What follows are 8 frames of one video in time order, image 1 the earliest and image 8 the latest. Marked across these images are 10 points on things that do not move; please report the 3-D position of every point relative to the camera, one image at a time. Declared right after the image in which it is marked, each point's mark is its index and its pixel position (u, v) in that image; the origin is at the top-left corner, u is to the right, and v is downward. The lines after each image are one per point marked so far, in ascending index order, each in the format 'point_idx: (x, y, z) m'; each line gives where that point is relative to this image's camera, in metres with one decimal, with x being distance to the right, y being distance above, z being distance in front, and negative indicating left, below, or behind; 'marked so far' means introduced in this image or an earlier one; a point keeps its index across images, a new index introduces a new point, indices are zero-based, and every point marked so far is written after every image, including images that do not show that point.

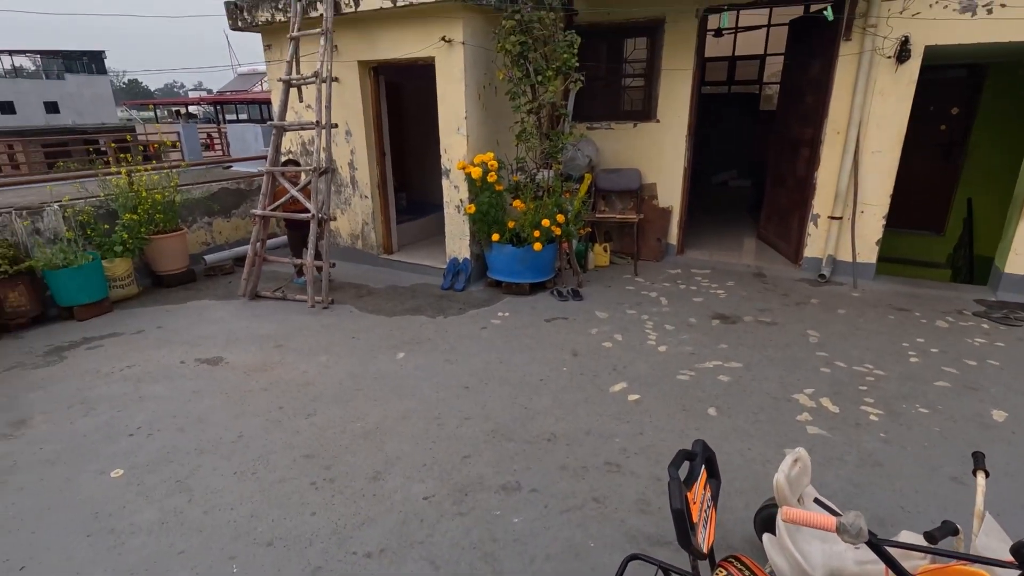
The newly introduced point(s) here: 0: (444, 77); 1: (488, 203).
0: (-0.6, +1.9, +5.0) m
1: (-0.2, +0.8, +5.0) m
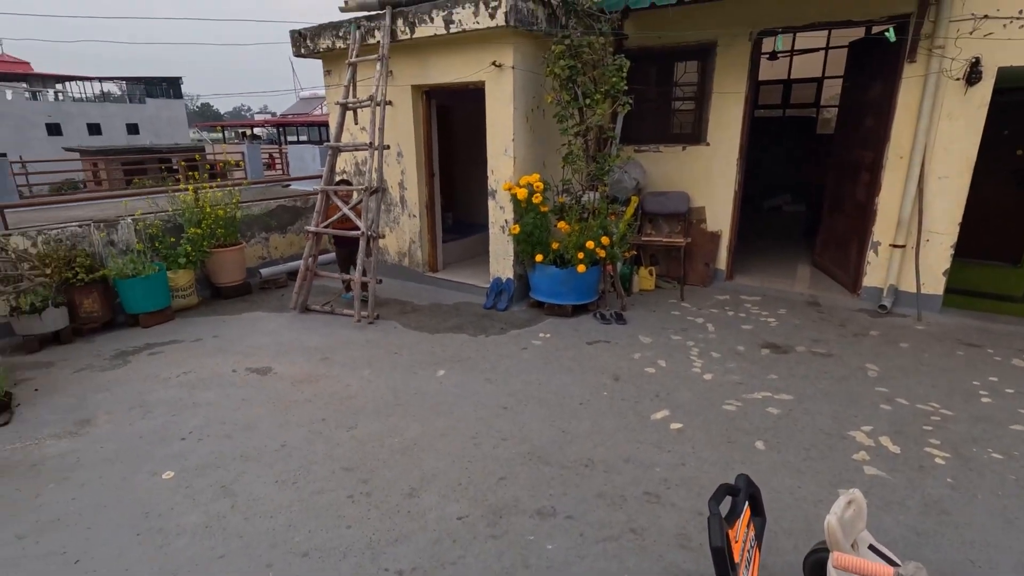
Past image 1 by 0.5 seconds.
0: (-0.2, +1.8, +5.1) m
1: (+0.2, +0.6, +5.0) m
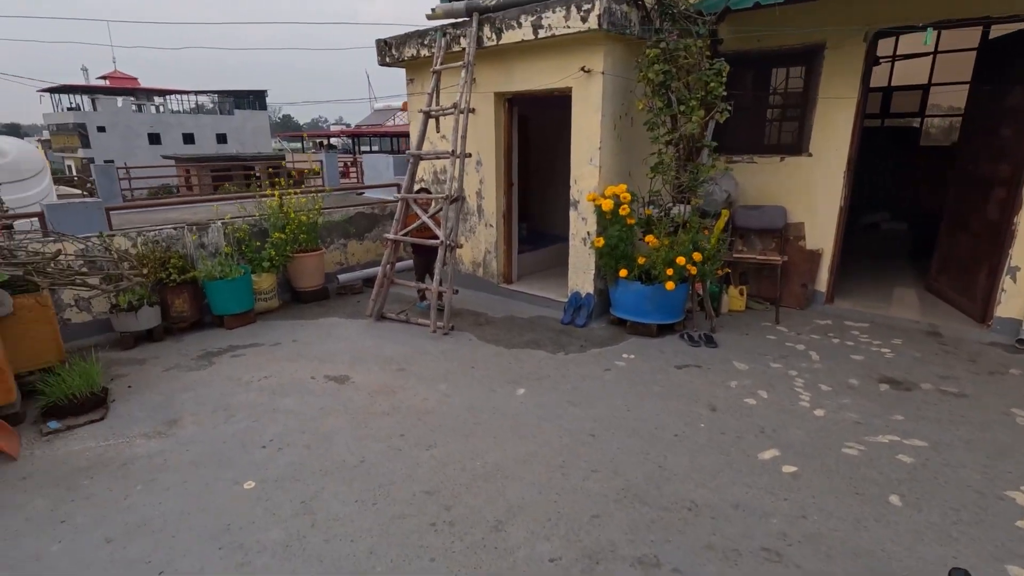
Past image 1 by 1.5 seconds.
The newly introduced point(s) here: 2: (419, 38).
0: (+0.6, +1.6, +4.9) m
1: (+1.0, +0.5, +4.8) m
2: (-1.0, +2.6, +5.6) m
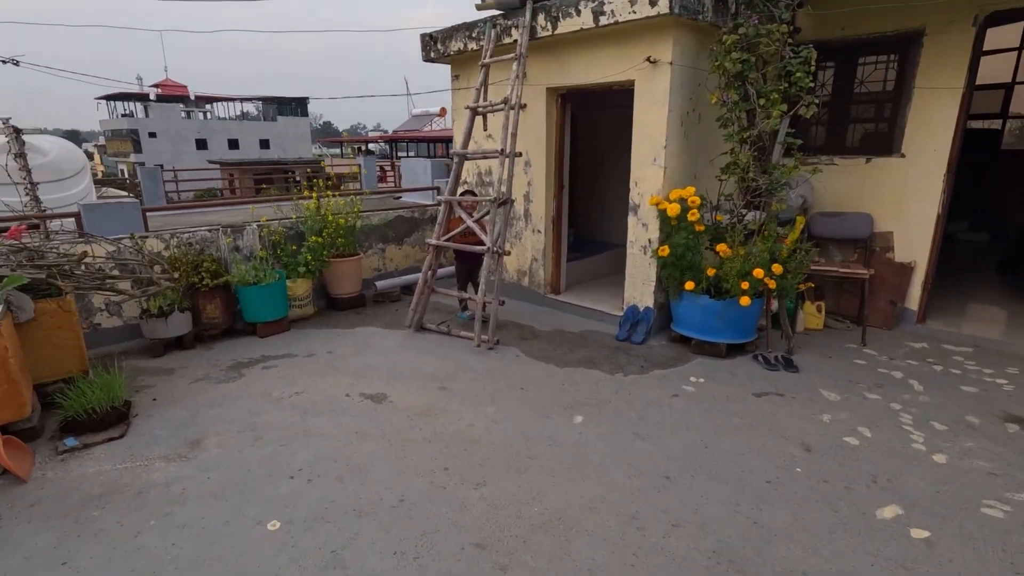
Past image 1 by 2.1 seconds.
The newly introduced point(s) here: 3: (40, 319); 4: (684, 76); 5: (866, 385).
0: (+1.1, +1.5, +4.4) m
1: (+1.4, +0.3, +4.3) m
2: (-0.4, +2.5, +5.2) m
3: (-3.0, -0.2, +3.3) m
4: (+1.4, +1.7, +4.3) m
5: (+2.5, -0.7, +3.8) m
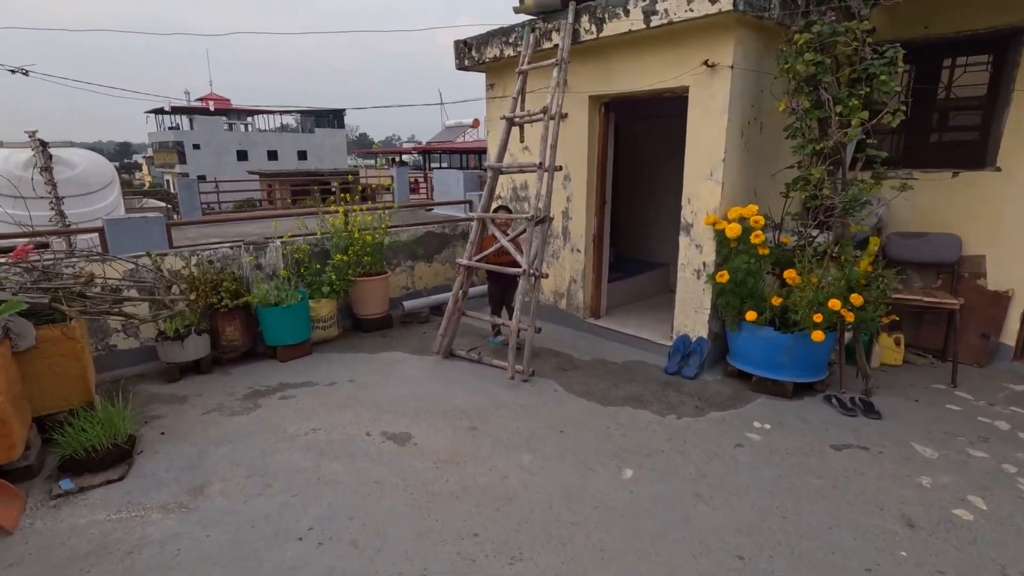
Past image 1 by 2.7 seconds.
0: (+1.4, +1.3, +3.9) m
1: (+1.7, +0.1, +3.8) m
2: (-0.1, +2.3, +4.9) m
3: (-2.7, -0.3, +3.1) m
4: (+1.7, +1.5, +3.8) m
5: (+2.8, -0.9, +3.3) m
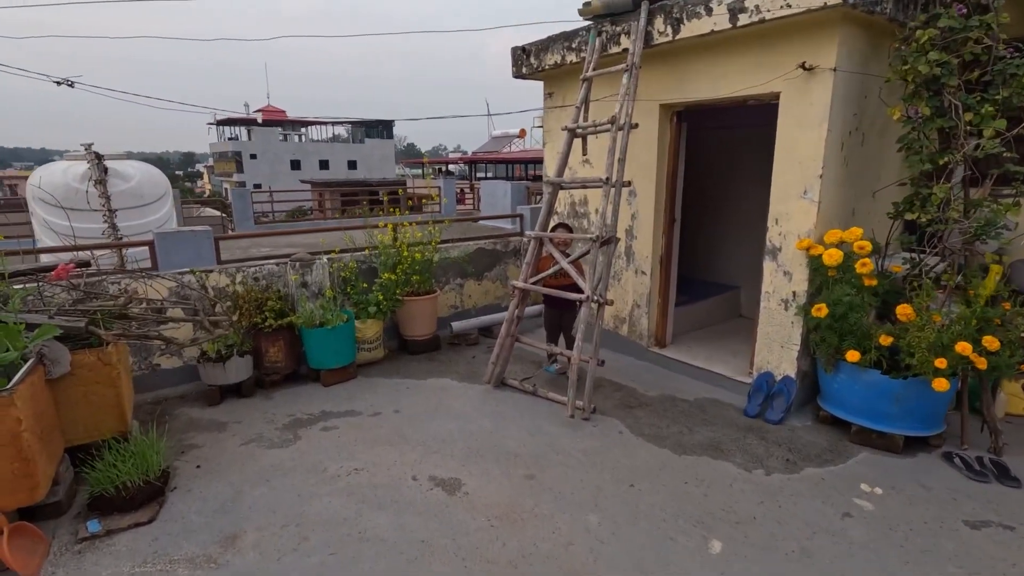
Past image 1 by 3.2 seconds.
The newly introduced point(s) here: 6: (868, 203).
0: (+1.8, +1.1, +3.5) m
1: (+2.1, -0.1, +3.3) m
2: (+0.5, +2.1, +4.6) m
3: (-2.4, -0.5, +2.9) m
4: (+2.1, +1.3, +3.3) m
5: (+3.1, -1.1, +2.6) m
6: (+2.5, +0.6, +3.8) m
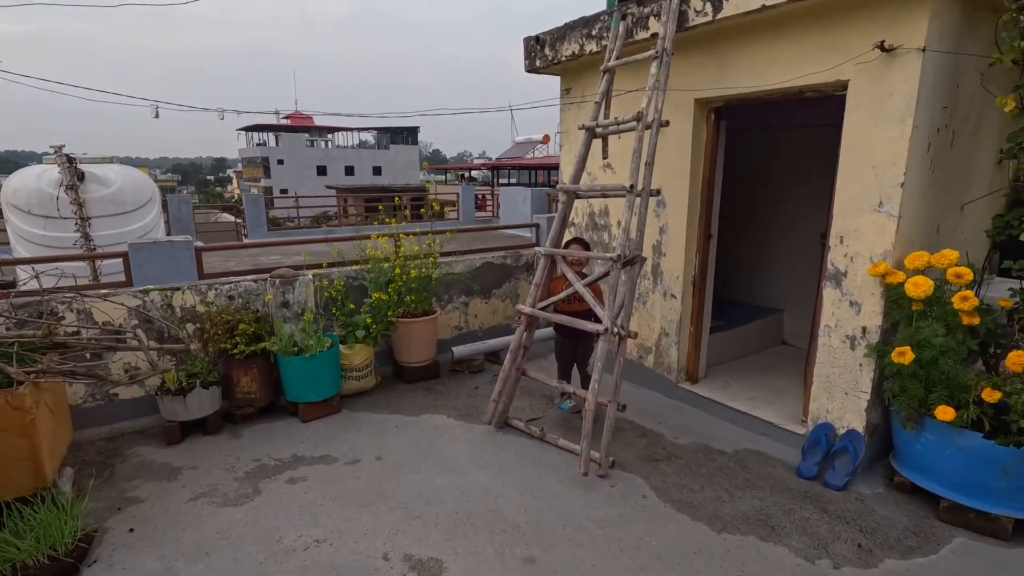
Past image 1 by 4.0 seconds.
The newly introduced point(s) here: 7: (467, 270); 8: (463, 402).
0: (+1.8, +0.9, +2.8) m
1: (+2.1, -0.3, +2.6) m
2: (+0.5, +1.9, +3.9) m
3: (-2.4, -0.6, +2.4) m
4: (+2.1, +1.1, +2.6) m
5: (+3.1, -1.3, +1.9) m
6: (+2.5, +0.4, +3.1) m
7: (-0.4, +0.2, +5.0) m
8: (-0.4, -0.9, +4.1) m
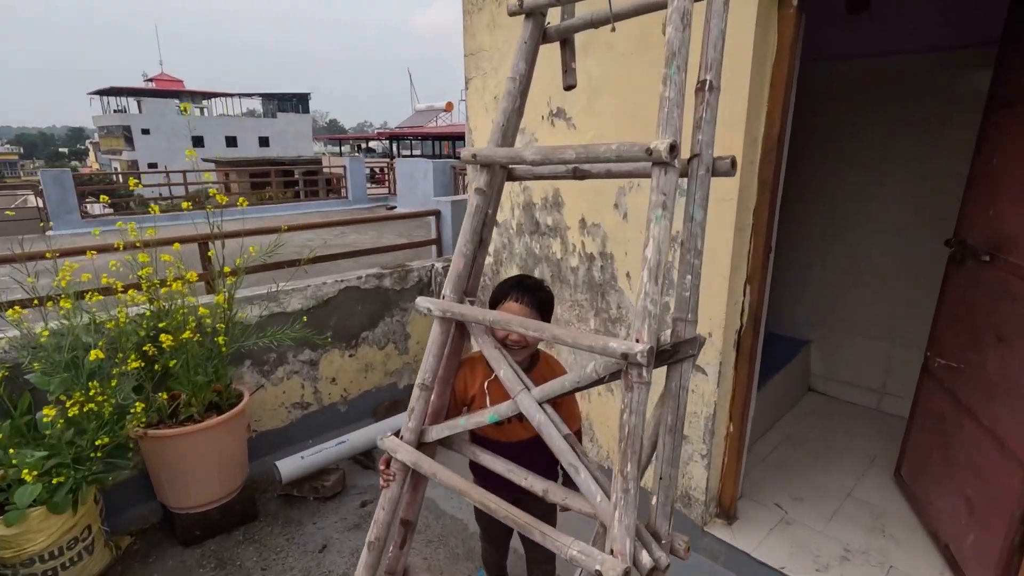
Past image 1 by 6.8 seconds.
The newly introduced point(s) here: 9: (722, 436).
0: (+1.5, +0.6, +0.9) m
1: (+1.8, -0.5, +0.8) m
2: (0.0, +1.6, +1.8) m
3: (-2.6, -1.1, -0.1) m
4: (+1.8, +0.8, +0.8) m
5: (+2.9, -1.6, +0.4) m
6: (+2.2, +0.2, +1.3) m
7: (-1.1, -0.1, +2.8) m
8: (-0.8, -1.2, +2.0) m
9: (+0.8, -0.6, +2.1) m
